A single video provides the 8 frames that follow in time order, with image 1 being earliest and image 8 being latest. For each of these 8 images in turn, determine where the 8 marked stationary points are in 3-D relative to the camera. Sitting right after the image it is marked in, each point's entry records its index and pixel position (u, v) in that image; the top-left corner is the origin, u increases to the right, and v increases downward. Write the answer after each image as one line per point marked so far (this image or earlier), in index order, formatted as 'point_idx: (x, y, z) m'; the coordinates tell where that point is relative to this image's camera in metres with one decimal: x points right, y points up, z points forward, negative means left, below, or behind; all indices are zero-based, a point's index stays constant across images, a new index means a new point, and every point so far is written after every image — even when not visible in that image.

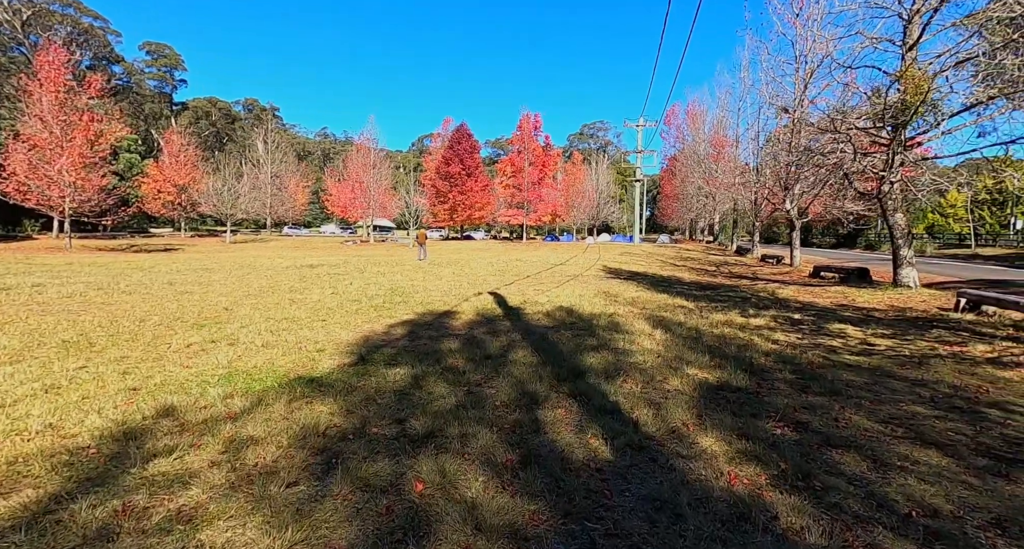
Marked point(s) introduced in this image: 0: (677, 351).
0: (+1.5, -0.7, +4.5) m
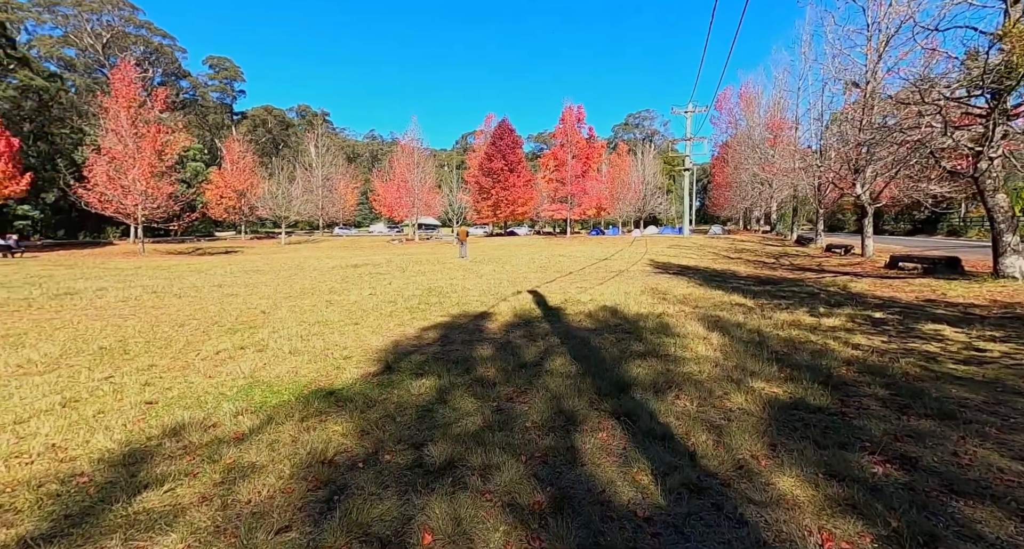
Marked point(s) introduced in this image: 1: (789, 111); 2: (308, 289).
0: (+1.8, -0.7, +4.0) m
1: (+10.6, +6.1, +19.0) m
2: (-4.0, -0.3, +9.8) m
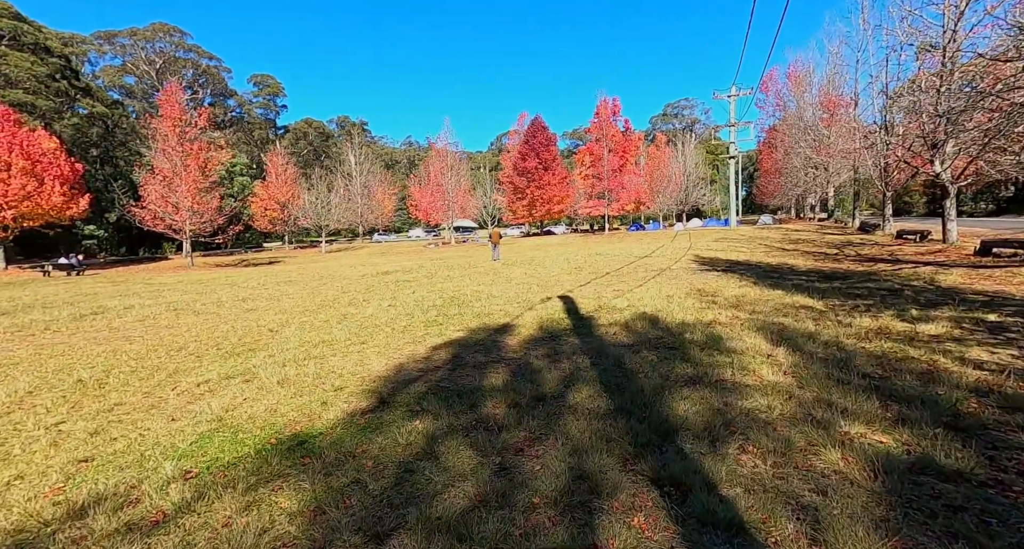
0: (+1.9, -0.7, +3.1) m
1: (+11.6, +6.4, +17.3) m
2: (-3.5, -0.5, +9.4) m
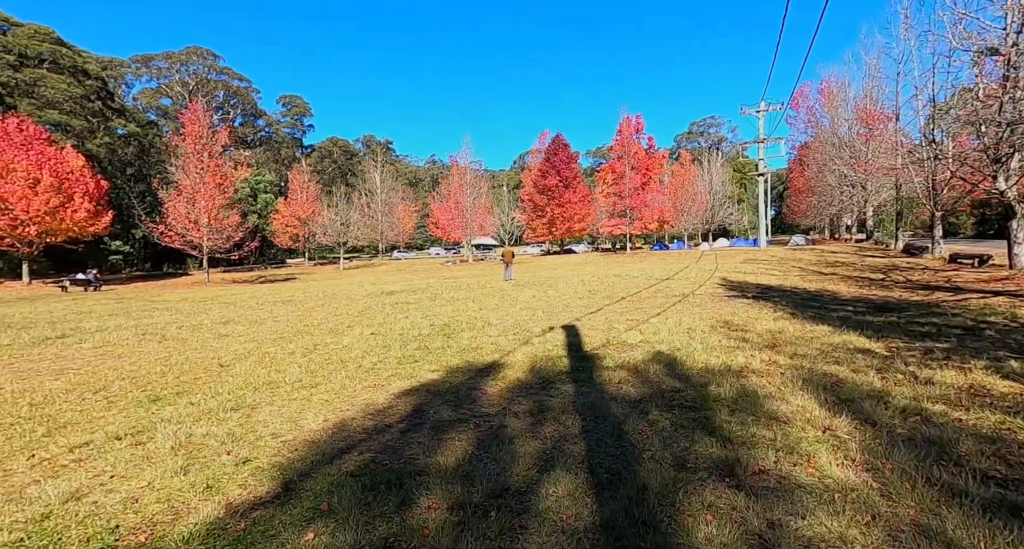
0: (+1.6, -0.9, +2.0) m
1: (+12.0, +5.6, +16.1) m
2: (-3.4, -0.9, +8.5) m
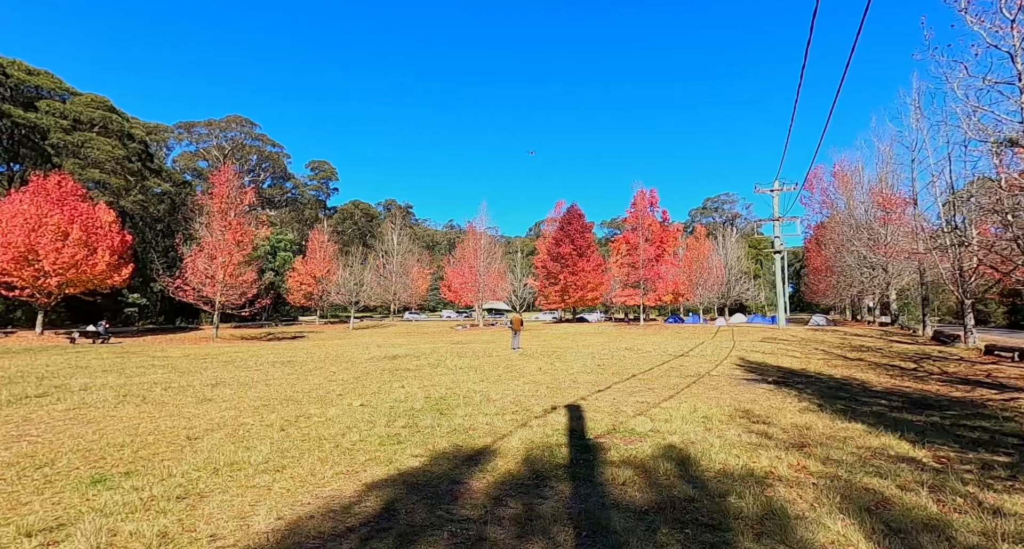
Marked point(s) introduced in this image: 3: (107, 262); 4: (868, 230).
0: (+1.5, -1.3, +1.5) m
1: (+12.5, +2.9, +15.9) m
2: (-3.4, -1.9, +8.1) m
3: (-16.1, +0.5, +19.9) m
4: (+13.3, +1.7, +18.6) m
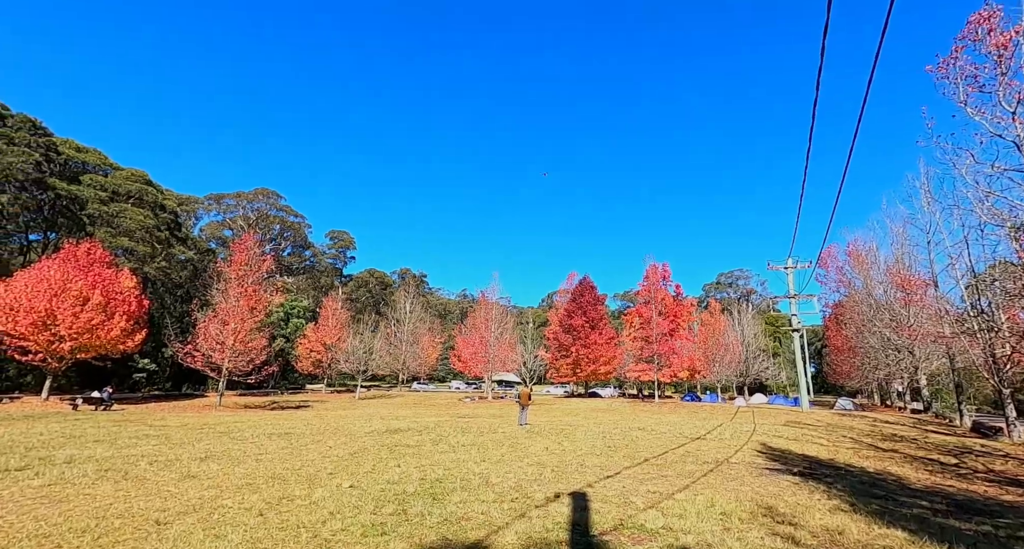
0: (+1.4, -1.5, +1.0) m
1: (+12.8, +0.4, +15.6) m
2: (-3.4, -3.0, +7.6) m
3: (-15.7, -2.1, +20.0) m
4: (+13.6, -1.2, +18.1) m
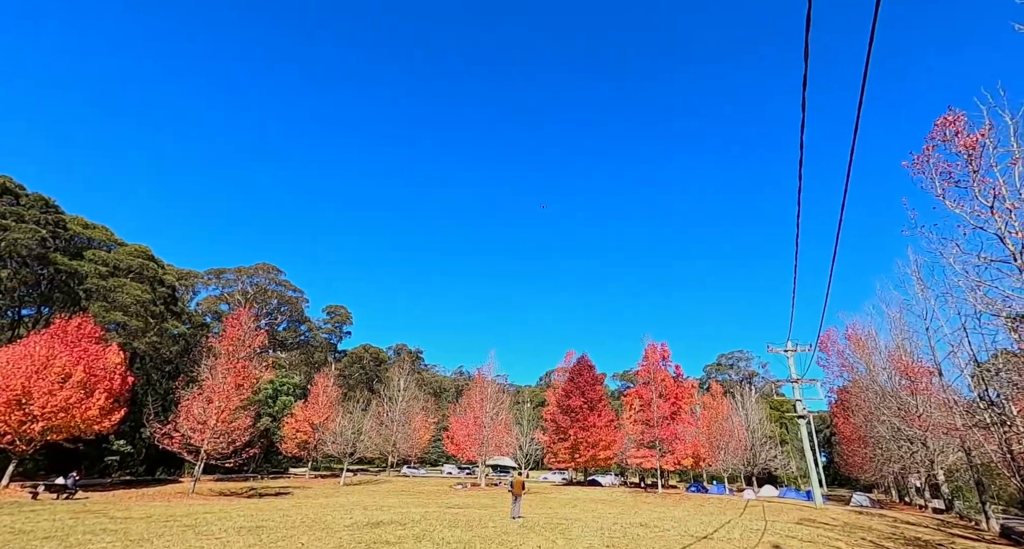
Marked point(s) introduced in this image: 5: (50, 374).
0: (+1.3, -1.8, +0.6) m
1: (+12.7, -2.3, +15.3) m
2: (-3.5, -4.2, +6.8) m
3: (-16.0, -5.0, +19.2) m
4: (+13.5, -4.3, +17.5) m
5: (-16.7, -3.5, +17.8) m
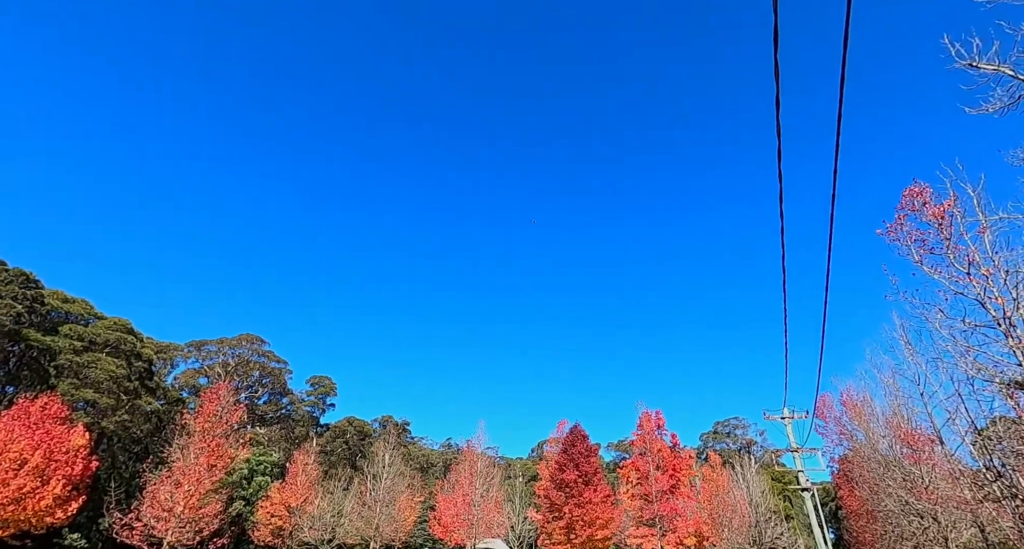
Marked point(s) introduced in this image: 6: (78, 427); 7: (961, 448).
0: (+1.3, -1.9, +0.1) m
1: (+12.3, -4.3, +14.9) m
2: (-3.6, -5.2, +5.8) m
3: (-16.3, -7.8, +17.7) m
4: (+13.1, -6.5, +16.8) m
5: (-17.0, -6.1, +16.5) m
6: (-17.8, -6.1, +20.1) m
7: (+10.7, -3.8, +11.4) m
